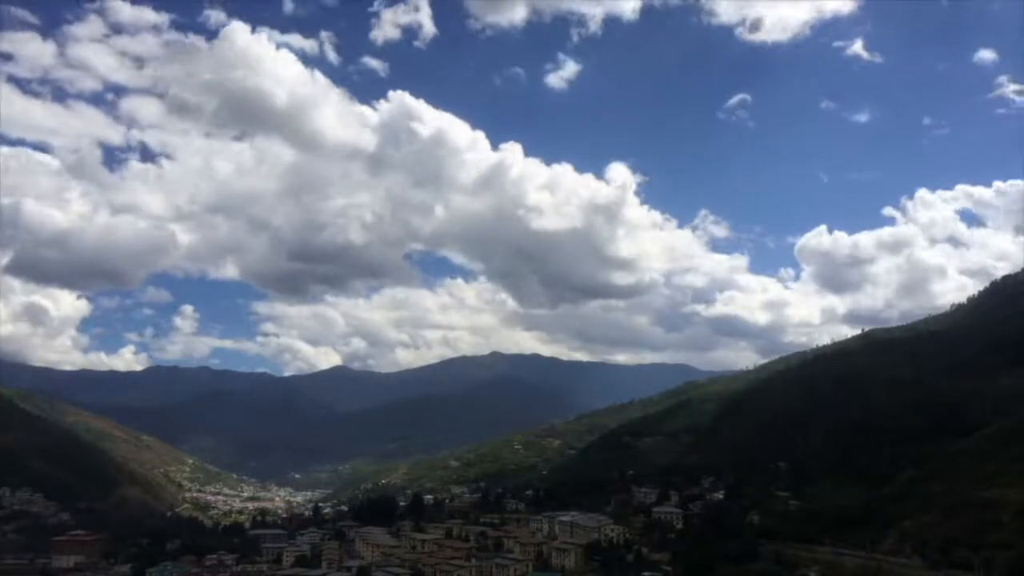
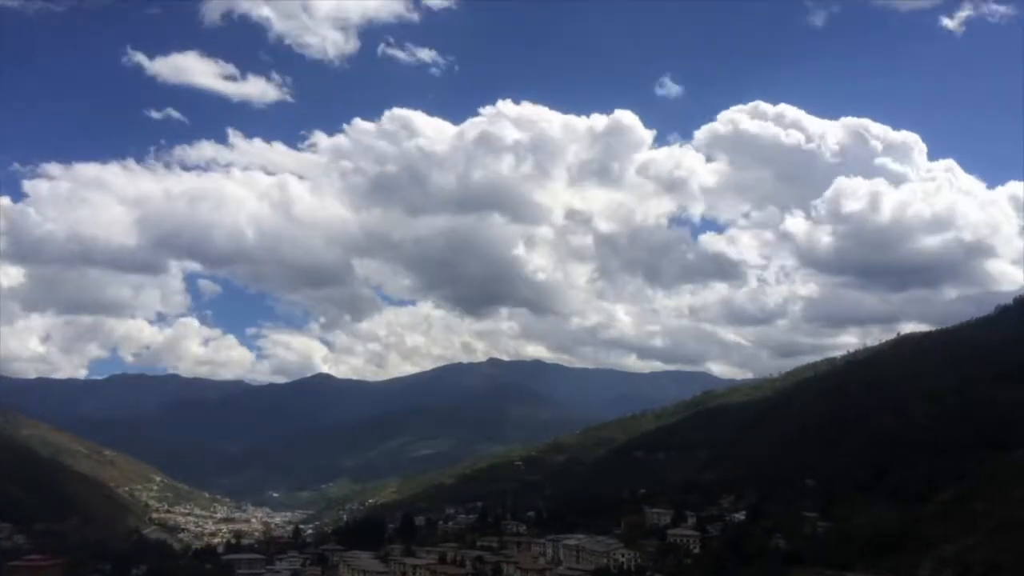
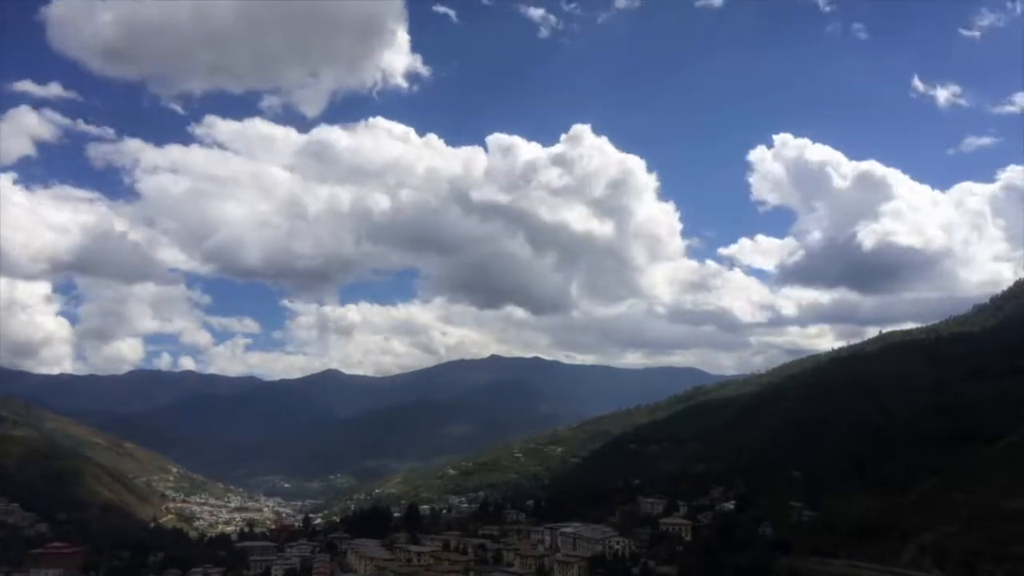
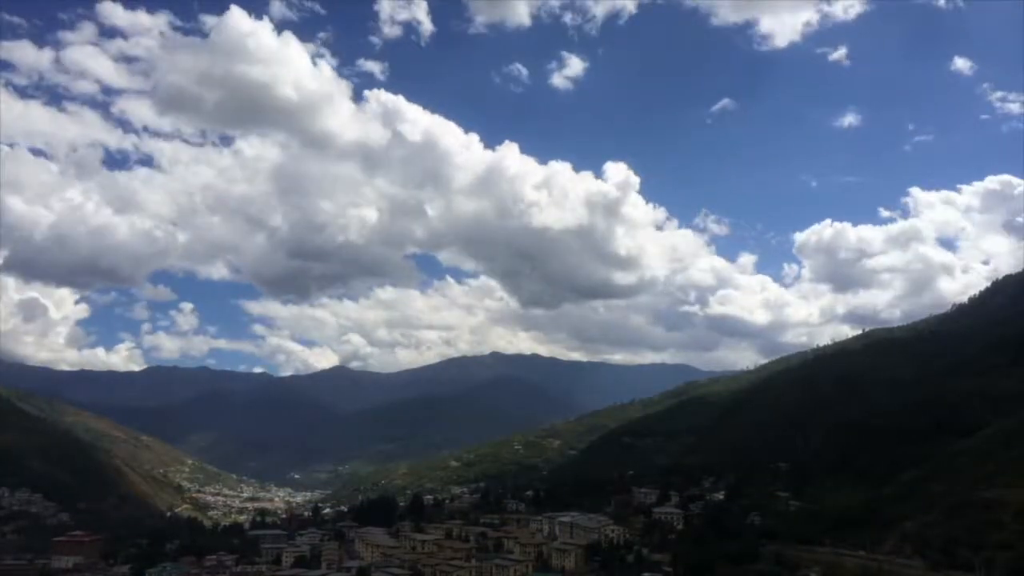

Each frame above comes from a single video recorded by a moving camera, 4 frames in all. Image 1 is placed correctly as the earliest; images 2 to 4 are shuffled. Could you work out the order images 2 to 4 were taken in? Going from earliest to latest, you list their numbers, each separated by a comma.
4, 3, 2
